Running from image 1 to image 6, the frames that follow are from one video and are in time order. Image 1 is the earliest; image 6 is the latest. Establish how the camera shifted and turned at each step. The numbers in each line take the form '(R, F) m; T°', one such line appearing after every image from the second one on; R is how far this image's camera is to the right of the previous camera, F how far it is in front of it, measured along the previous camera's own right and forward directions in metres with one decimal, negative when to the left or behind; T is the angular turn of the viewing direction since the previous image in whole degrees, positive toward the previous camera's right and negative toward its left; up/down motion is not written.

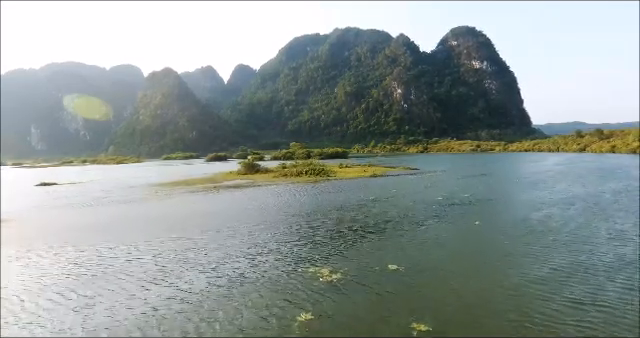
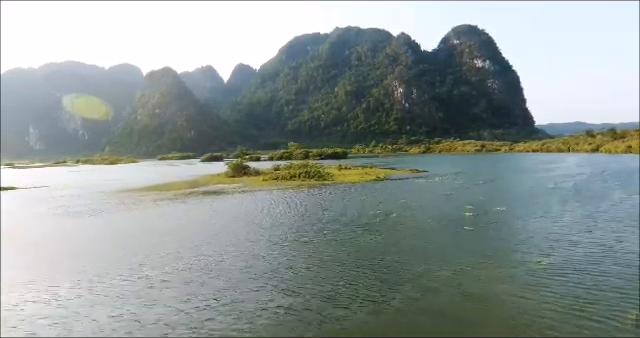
(+0.3, +3.3) m; 0°
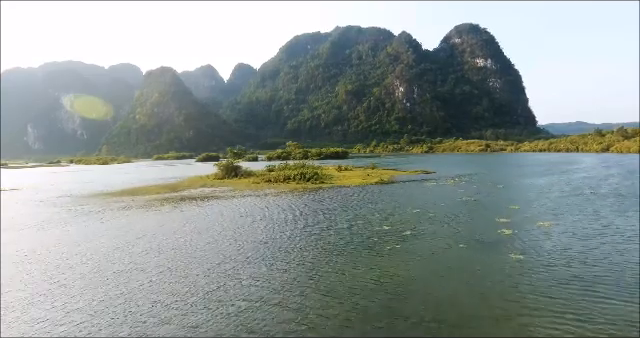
(+0.2, +2.6) m; 0°
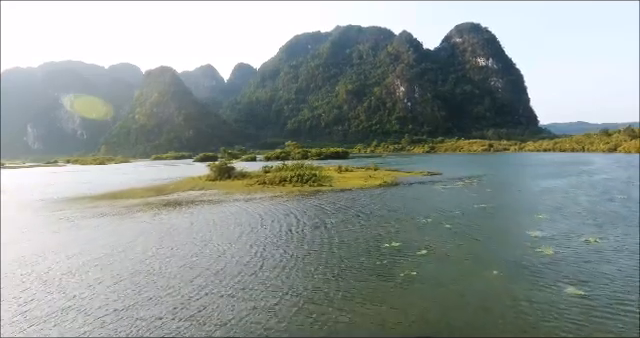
(+0.1, +1.6) m; 0°
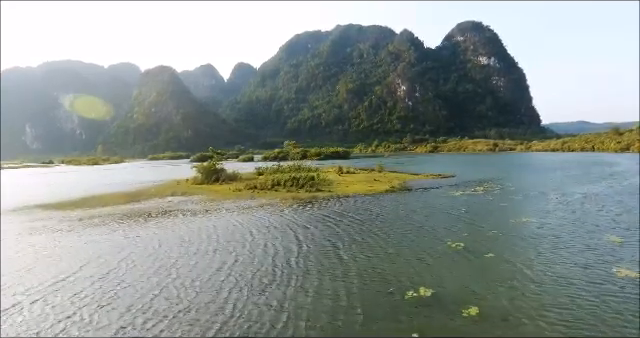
(+0.1, +2.6) m; 0°
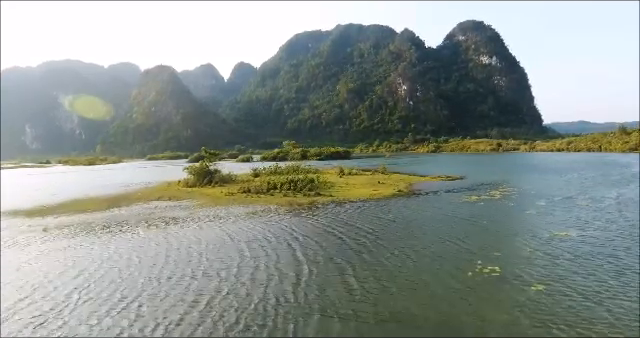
(0.0, +1.4) m; 0°
